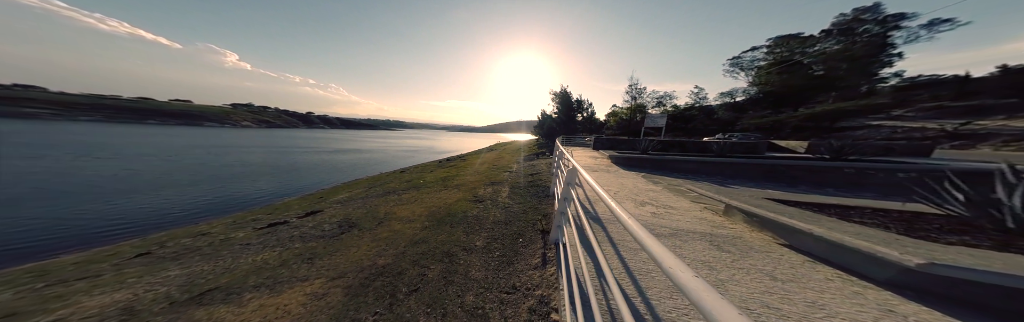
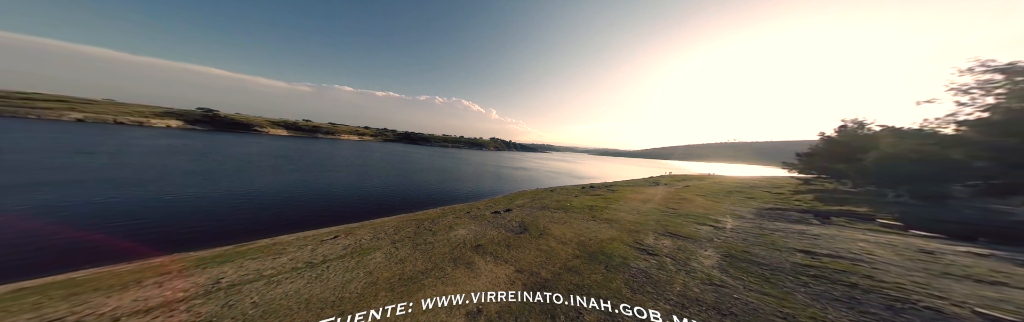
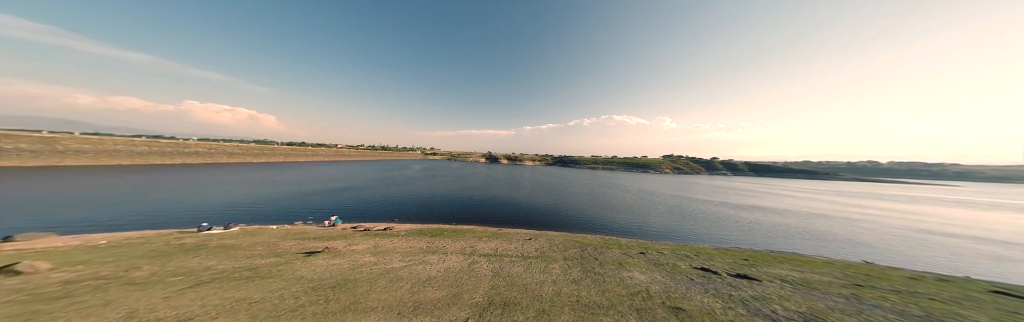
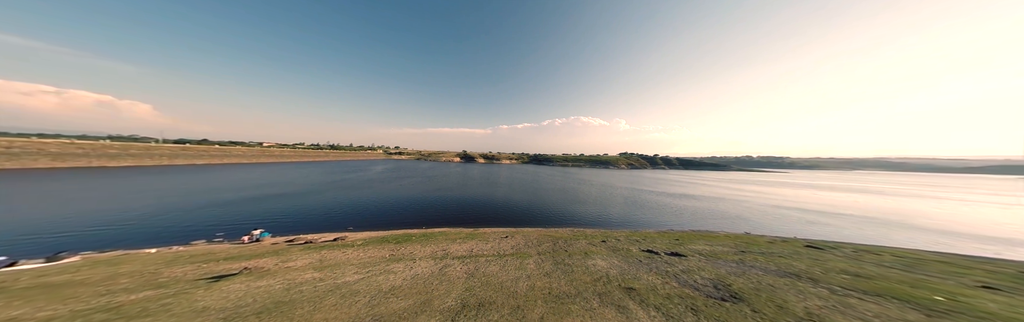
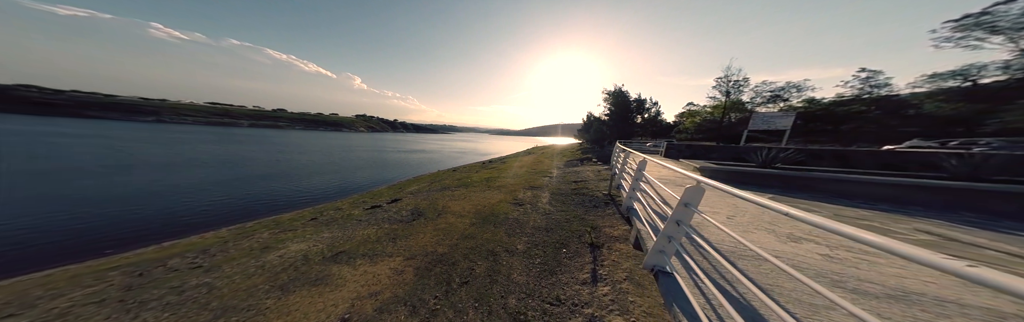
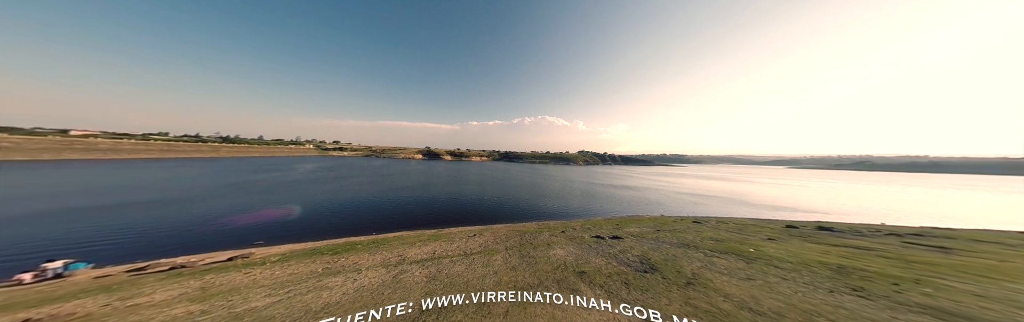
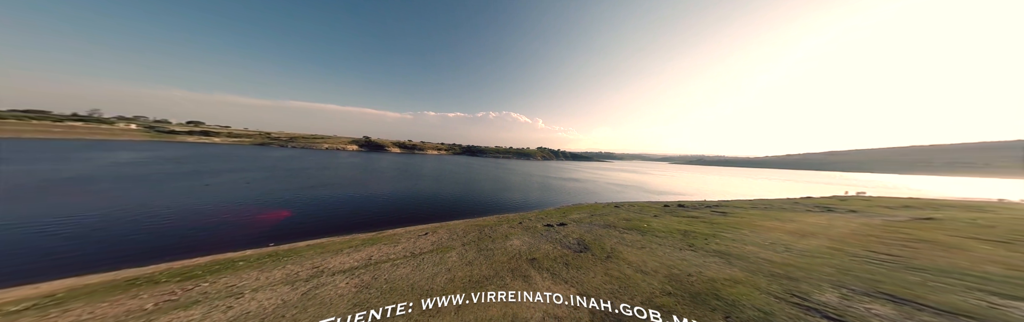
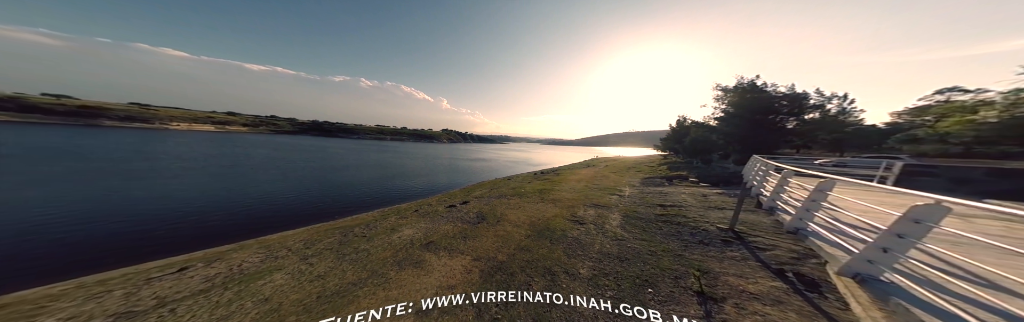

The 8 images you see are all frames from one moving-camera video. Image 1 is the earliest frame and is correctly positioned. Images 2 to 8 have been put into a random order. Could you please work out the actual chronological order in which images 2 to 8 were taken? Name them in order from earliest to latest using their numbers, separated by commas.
5, 8, 2, 7, 6, 4, 3
